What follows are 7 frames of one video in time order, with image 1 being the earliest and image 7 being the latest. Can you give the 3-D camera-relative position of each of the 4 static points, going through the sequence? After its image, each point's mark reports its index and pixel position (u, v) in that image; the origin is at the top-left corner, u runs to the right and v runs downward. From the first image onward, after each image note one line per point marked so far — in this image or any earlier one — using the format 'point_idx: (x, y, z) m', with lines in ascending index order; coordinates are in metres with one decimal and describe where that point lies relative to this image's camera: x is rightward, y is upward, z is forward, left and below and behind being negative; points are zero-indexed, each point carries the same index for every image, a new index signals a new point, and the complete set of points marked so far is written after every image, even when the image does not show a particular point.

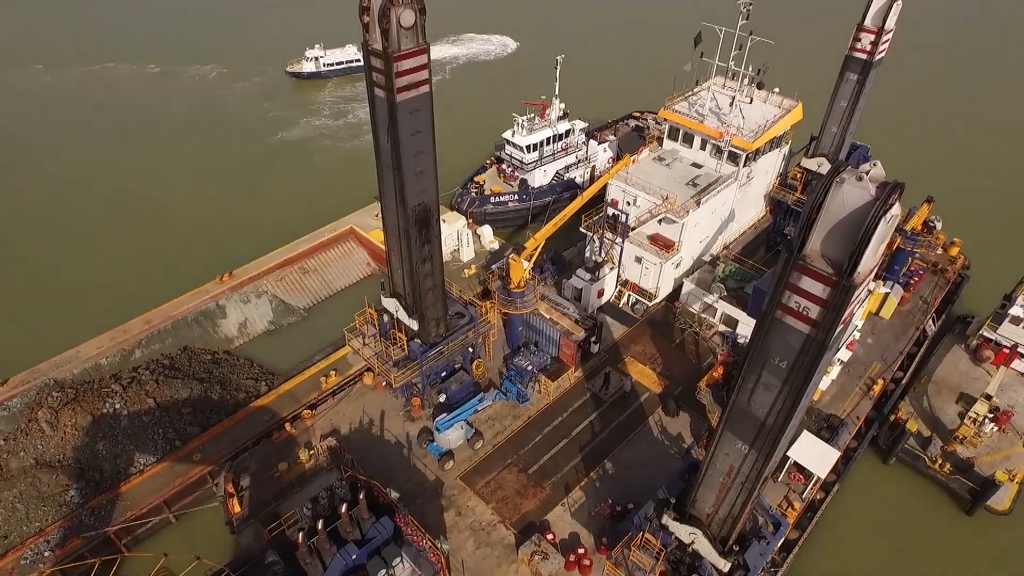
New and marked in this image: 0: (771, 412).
0: (+5.2, -2.4, +14.1) m
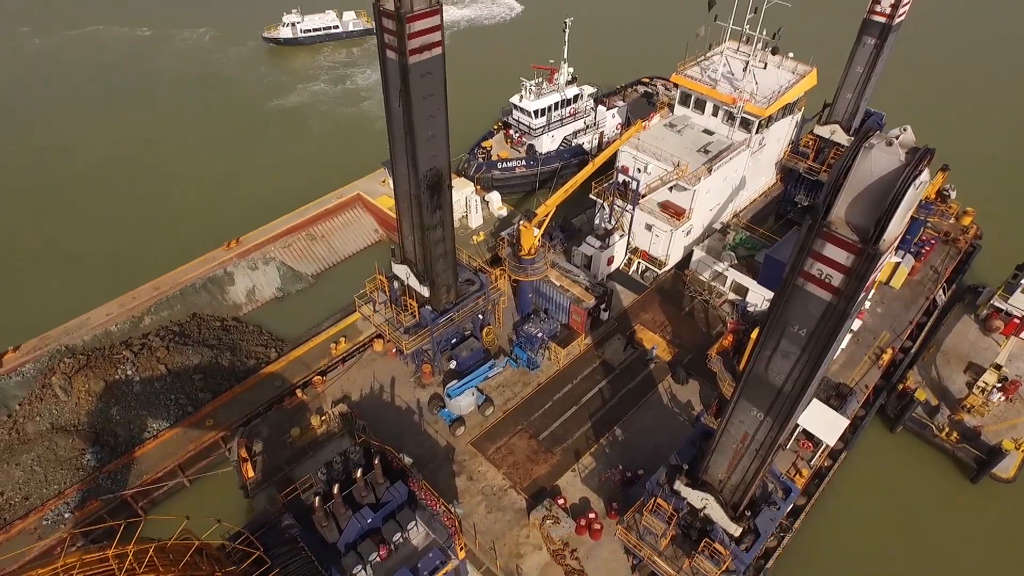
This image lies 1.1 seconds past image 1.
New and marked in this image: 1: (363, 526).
0: (+5.5, -1.8, +14.1) m
1: (-3.6, -5.8, +17.4) m
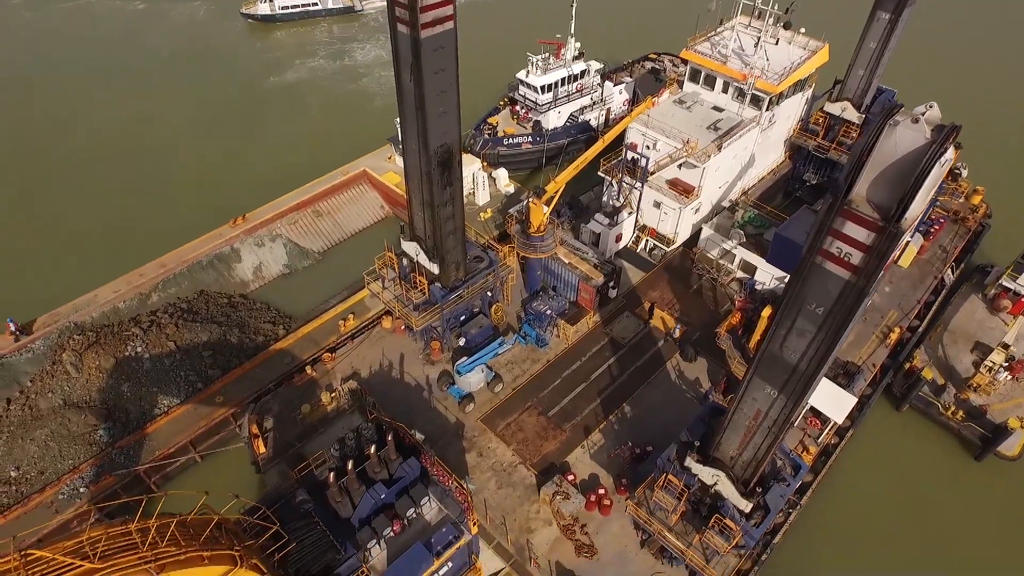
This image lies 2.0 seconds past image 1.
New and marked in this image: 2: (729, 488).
0: (+5.8, -1.4, +14.2) m
1: (-3.3, -5.3, +17.5) m
2: (+5.4, -4.9, +17.5) m
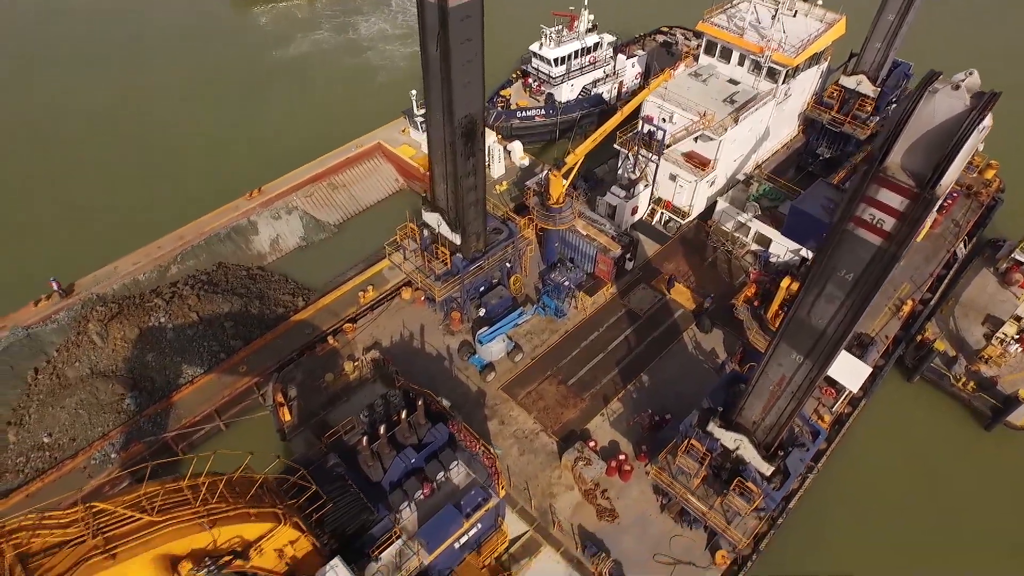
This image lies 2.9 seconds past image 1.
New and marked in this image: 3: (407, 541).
0: (+6.5, -0.7, +14.5) m
1: (-2.7, -4.5, +17.9) m
2: (+6.0, -4.1, +18.0) m
3: (-2.5, -6.1, +16.7) m
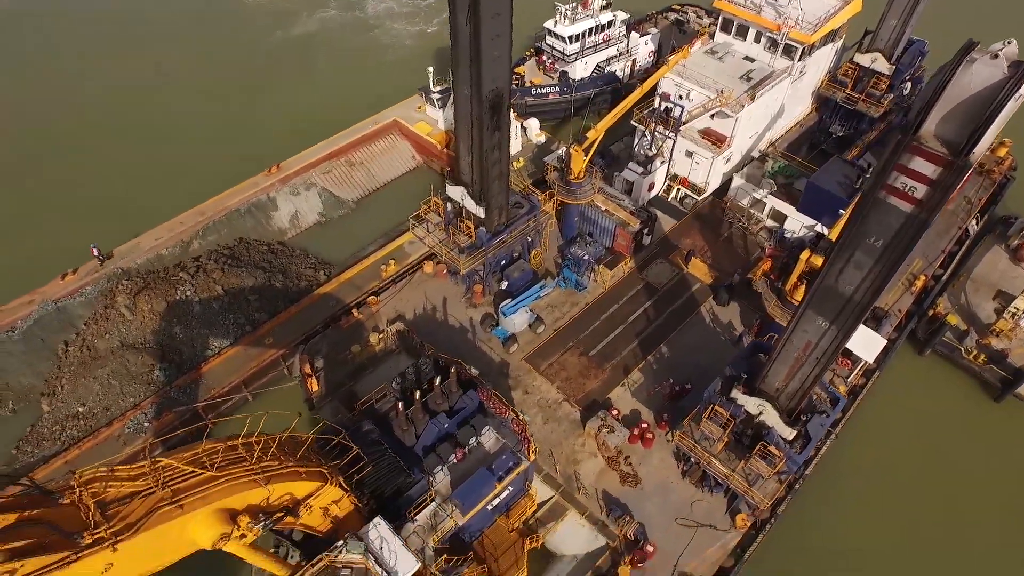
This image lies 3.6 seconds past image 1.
0: (+7.3, 0.0, +15.0) m
1: (-1.9, -3.7, +18.5) m
2: (+6.8, -3.4, +18.5) m
3: (-1.7, -5.3, +17.3) m
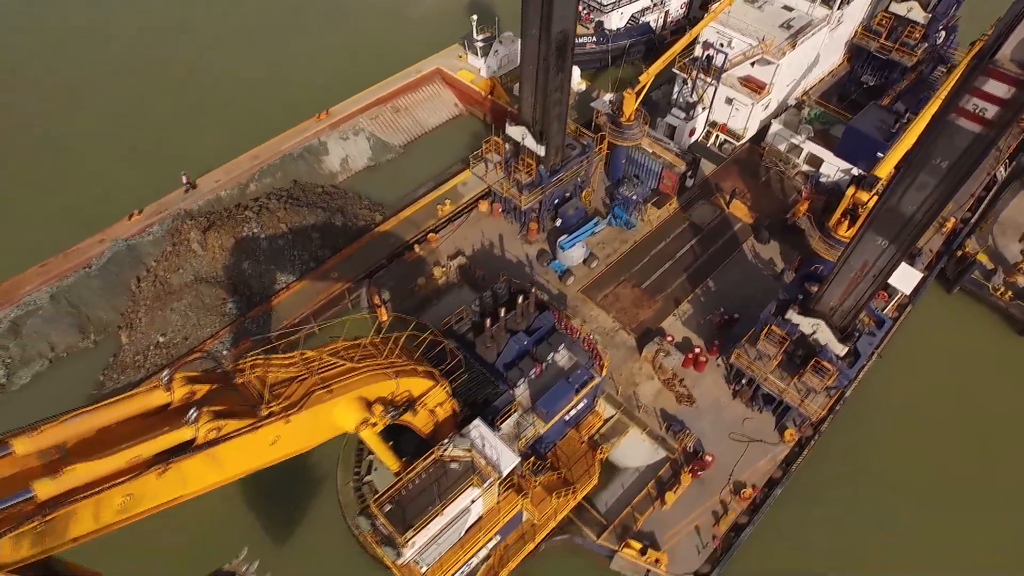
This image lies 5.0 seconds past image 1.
0: (+9.4, +1.8, +16.3) m
1: (+0.2, -1.7, +20.0) m
2: (+8.9, -1.3, +20.0) m
3: (+0.3, -3.3, +18.8) m
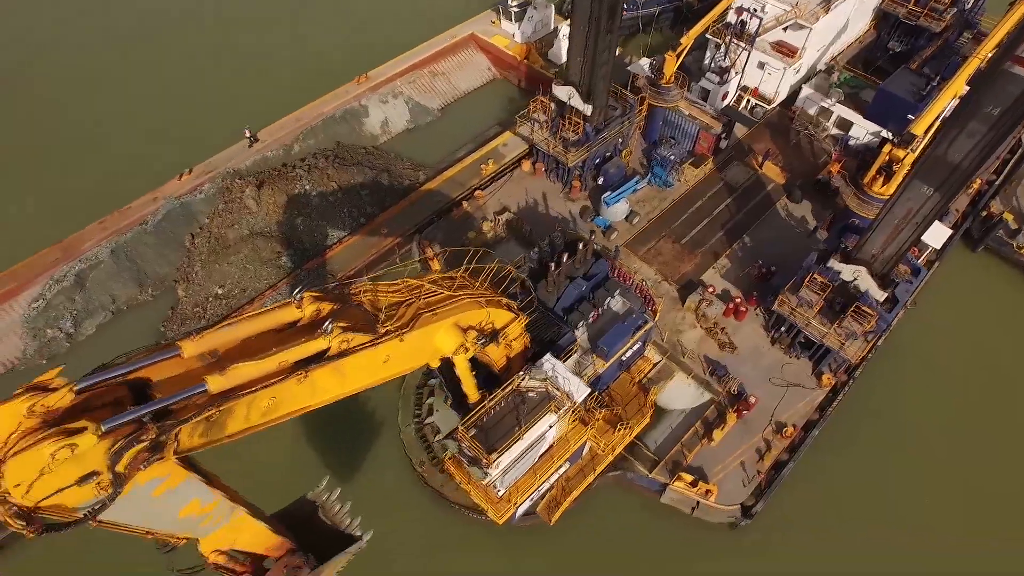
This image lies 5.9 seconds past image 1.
0: (+11.2, +3.2, +17.4) m
1: (+2.0, -0.1, +21.0) m
2: (+10.7, +0.2, +21.2) m
3: (+2.1, -1.8, +20.0) m
